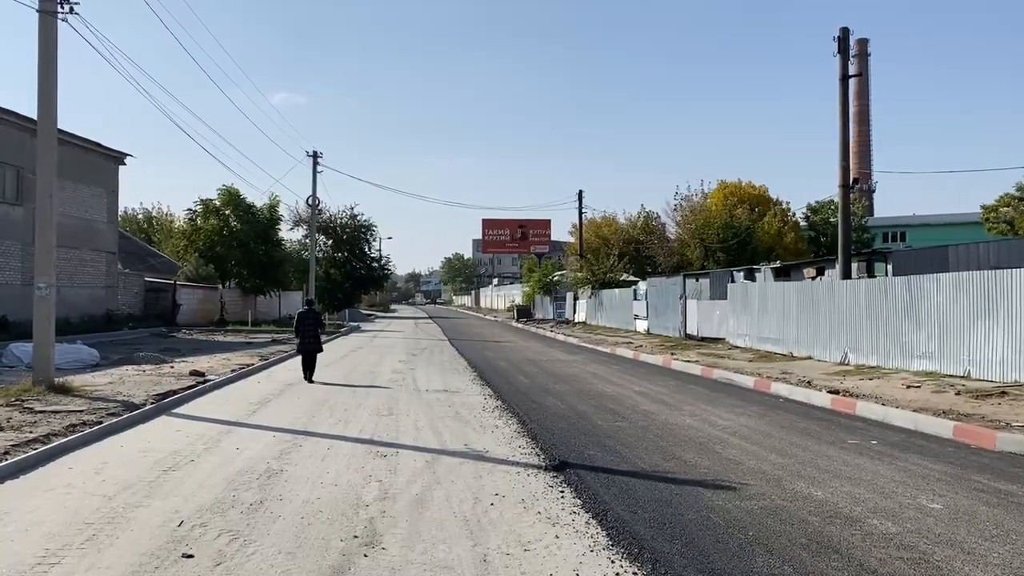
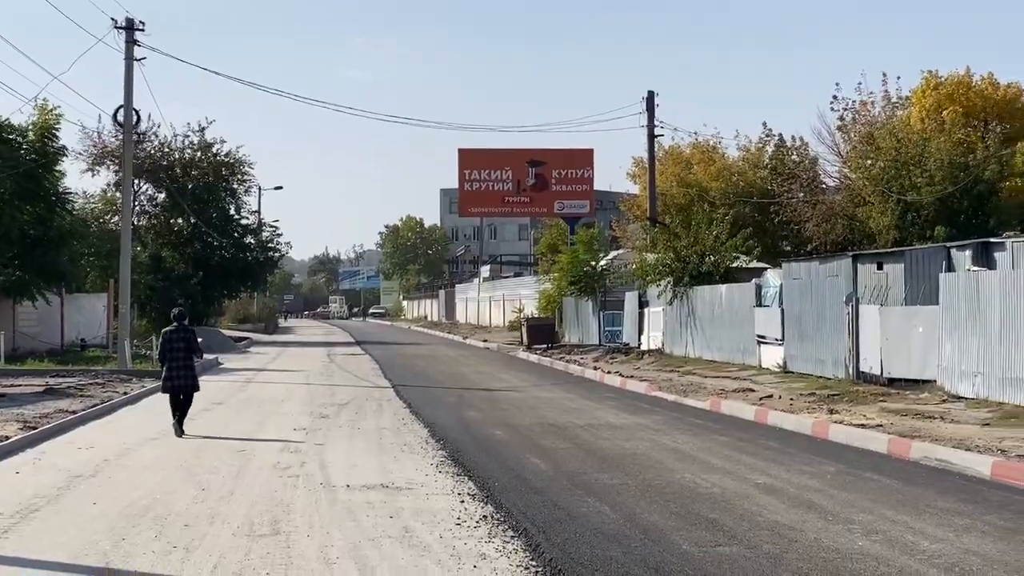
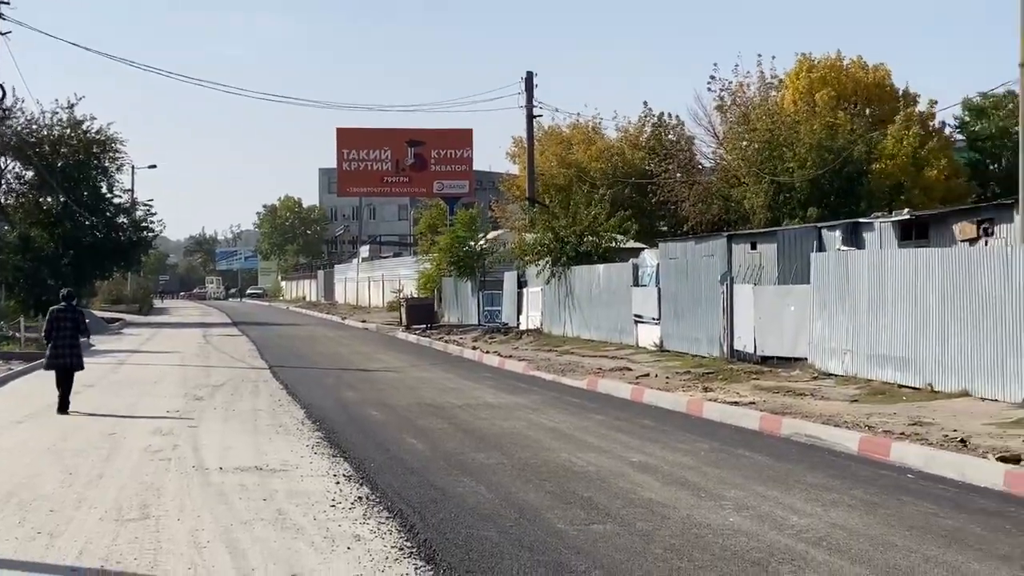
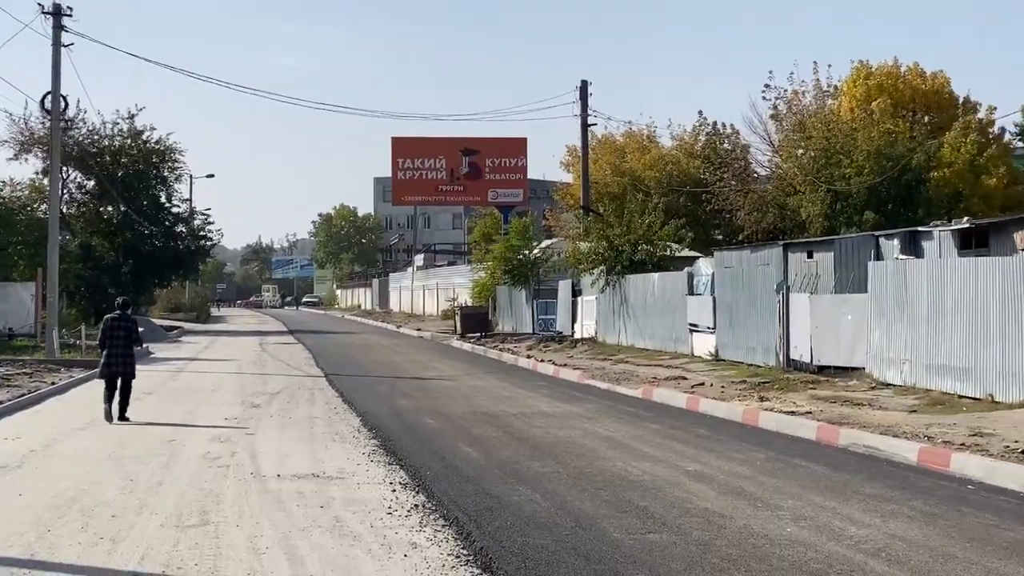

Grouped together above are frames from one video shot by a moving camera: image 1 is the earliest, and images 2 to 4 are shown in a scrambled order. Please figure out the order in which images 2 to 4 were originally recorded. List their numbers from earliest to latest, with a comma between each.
2, 4, 3
